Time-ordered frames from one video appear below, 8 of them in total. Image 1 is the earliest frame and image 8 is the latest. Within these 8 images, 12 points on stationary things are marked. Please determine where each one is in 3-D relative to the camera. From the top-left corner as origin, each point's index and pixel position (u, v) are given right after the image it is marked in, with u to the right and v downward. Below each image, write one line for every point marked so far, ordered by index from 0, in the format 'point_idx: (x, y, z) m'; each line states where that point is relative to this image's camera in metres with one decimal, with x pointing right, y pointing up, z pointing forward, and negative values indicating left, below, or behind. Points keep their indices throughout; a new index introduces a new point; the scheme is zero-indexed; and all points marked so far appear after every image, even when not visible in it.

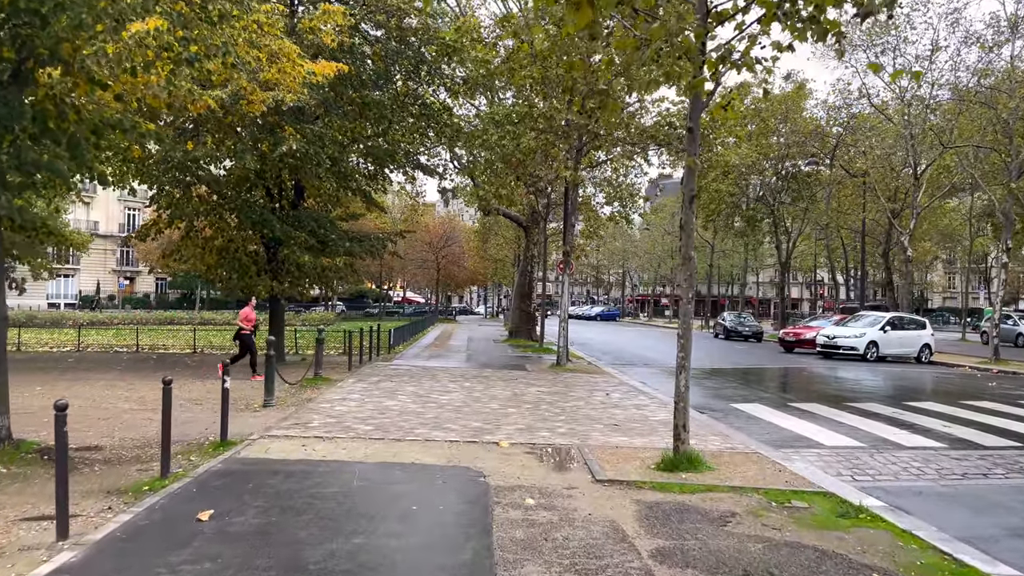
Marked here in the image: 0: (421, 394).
0: (-1.4, -1.6, +12.4) m
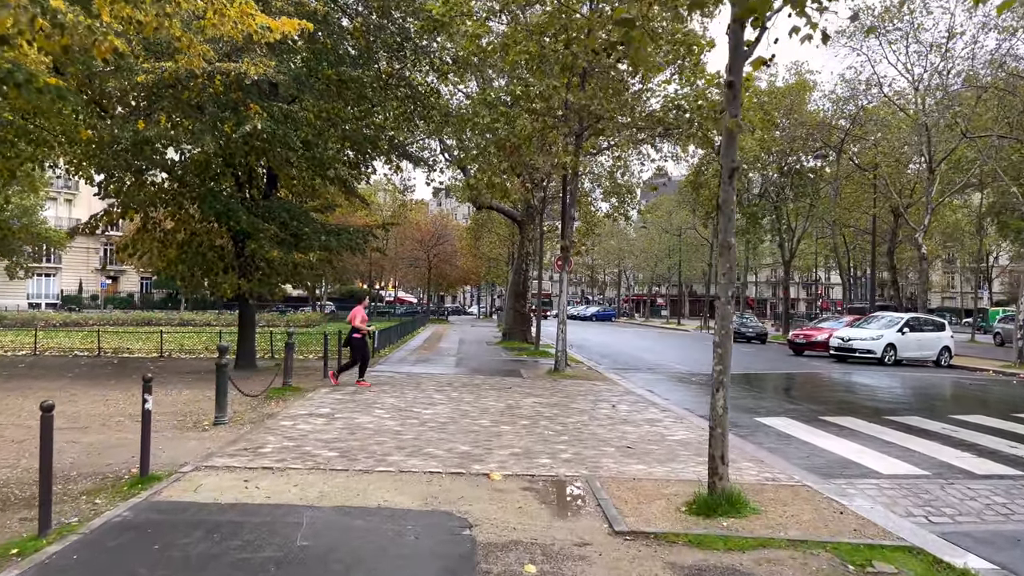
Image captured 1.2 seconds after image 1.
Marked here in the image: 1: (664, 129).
0: (-1.5, -1.6, +10.8) m
1: (+3.2, +3.2, +16.6) m
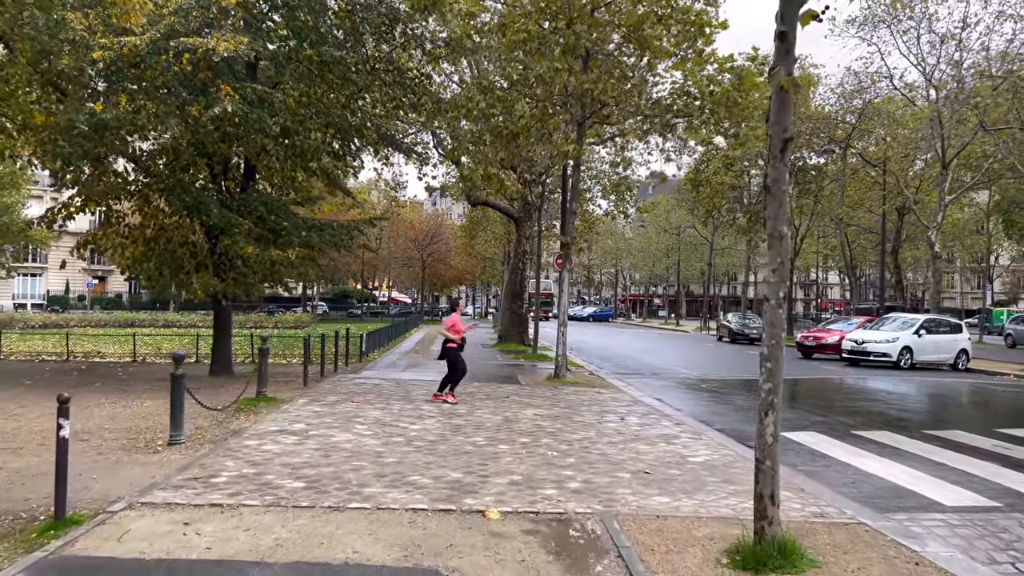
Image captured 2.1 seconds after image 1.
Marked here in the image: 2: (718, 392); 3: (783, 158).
0: (-1.5, -1.6, +9.6) m
1: (+3.1, +3.2, +15.4) m
2: (+3.7, -1.9, +14.5) m
3: (+1.6, +0.8, +4.9) m
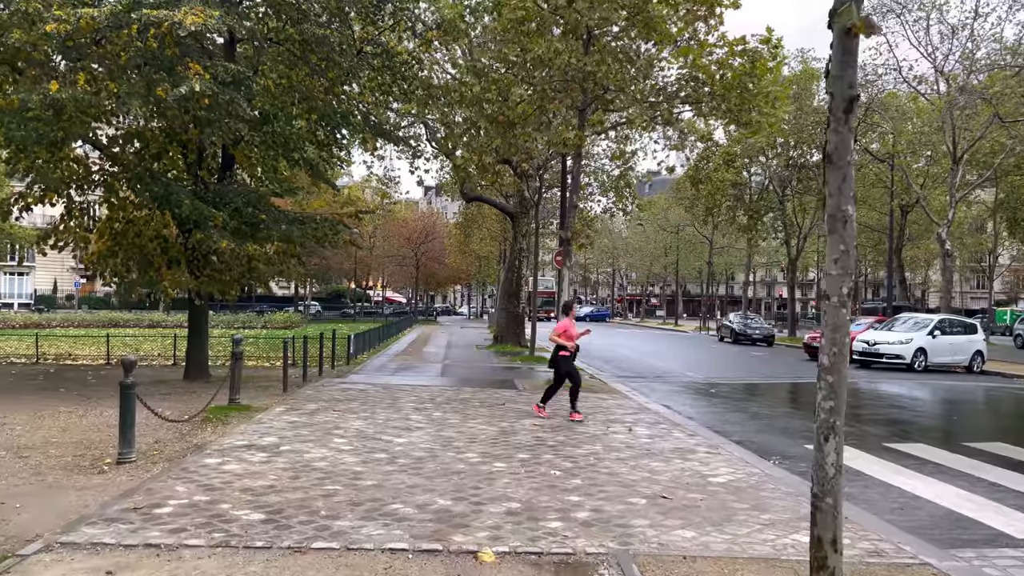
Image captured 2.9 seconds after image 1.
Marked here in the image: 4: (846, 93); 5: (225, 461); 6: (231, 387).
0: (-1.5, -1.6, +8.6) m
1: (+3.1, +3.3, +14.5) m
2: (+3.7, -1.8, +13.6) m
3: (+1.6, +0.8, +3.9) m
4: (+1.6, +1.0, +3.9) m
5: (-2.5, -1.5, +7.1) m
6: (-3.7, -1.3, +10.5) m
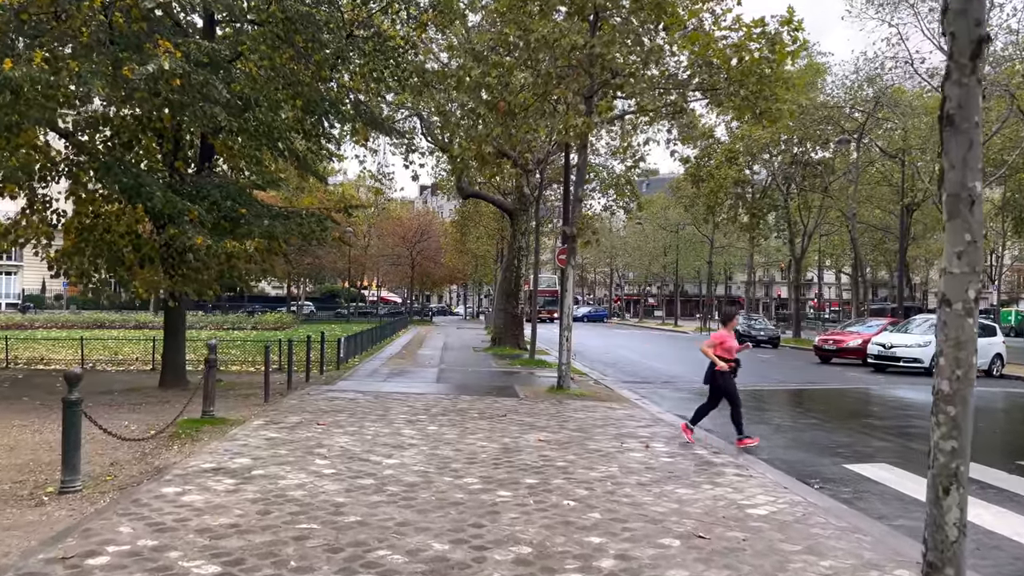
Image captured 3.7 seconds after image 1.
0: (-1.5, -1.6, +7.7) m
1: (+3.1, +3.3, +13.5) m
2: (+3.7, -1.9, +12.6) m
3: (+1.7, +0.8, +3.0) m
4: (+1.7, +1.0, +3.0) m
5: (-2.5, -1.5, +6.1) m
6: (-3.6, -1.3, +9.6) m
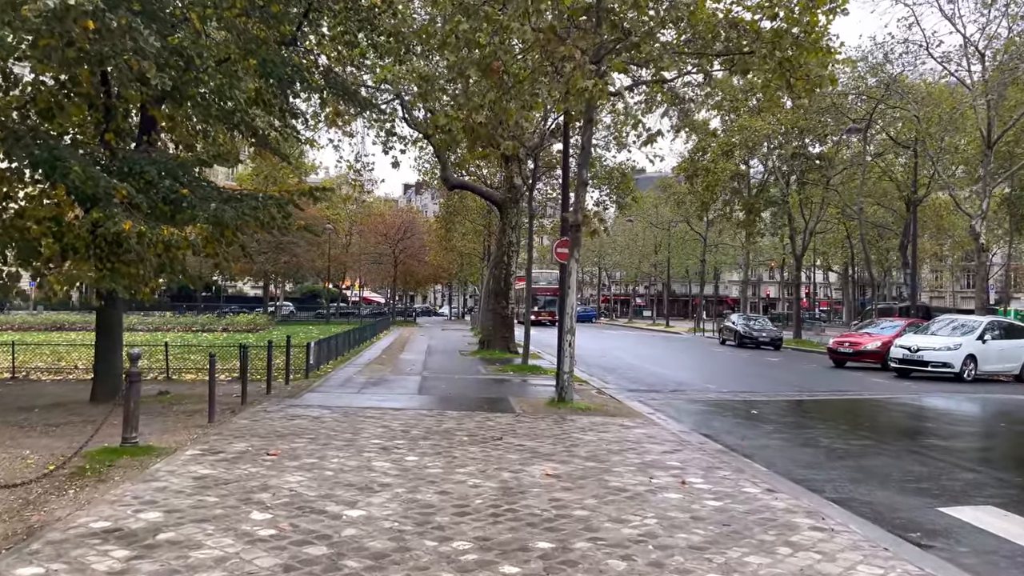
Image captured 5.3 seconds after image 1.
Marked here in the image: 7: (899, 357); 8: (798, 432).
0: (-1.5, -1.5, +5.8) m
1: (+3.0, +3.3, +11.7) m
2: (+3.6, -1.8, +10.9) m
3: (+1.8, +0.9, +1.2) m
4: (+1.8, +1.0, +1.2) m
5: (-2.4, -1.5, +4.3) m
6: (-3.6, -1.3, +7.6) m
7: (+8.9, -1.6, +18.7) m
8: (+3.5, -1.8, +9.9) m
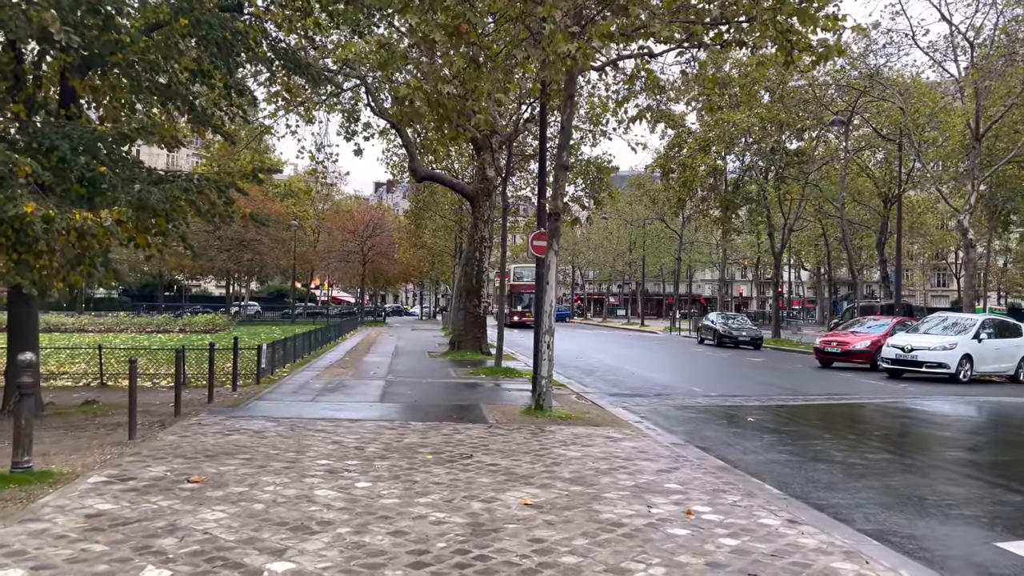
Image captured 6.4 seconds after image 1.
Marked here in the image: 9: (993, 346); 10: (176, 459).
0: (-1.6, -1.5, +4.6) m
1: (+2.6, +3.4, +10.6) m
2: (+3.3, -1.7, +9.8) m
3: (+1.8, +0.9, 0.0) m
4: (+1.8, +1.1, 0.0) m
5: (-2.5, -1.4, +3.0) m
6: (-3.9, -1.2, +6.3) m
7: (+8.3, -1.5, +17.8) m
8: (+3.2, -1.7, +8.9) m
9: (+10.4, -1.2, +17.6) m
10: (-2.9, -1.5, +7.1) m
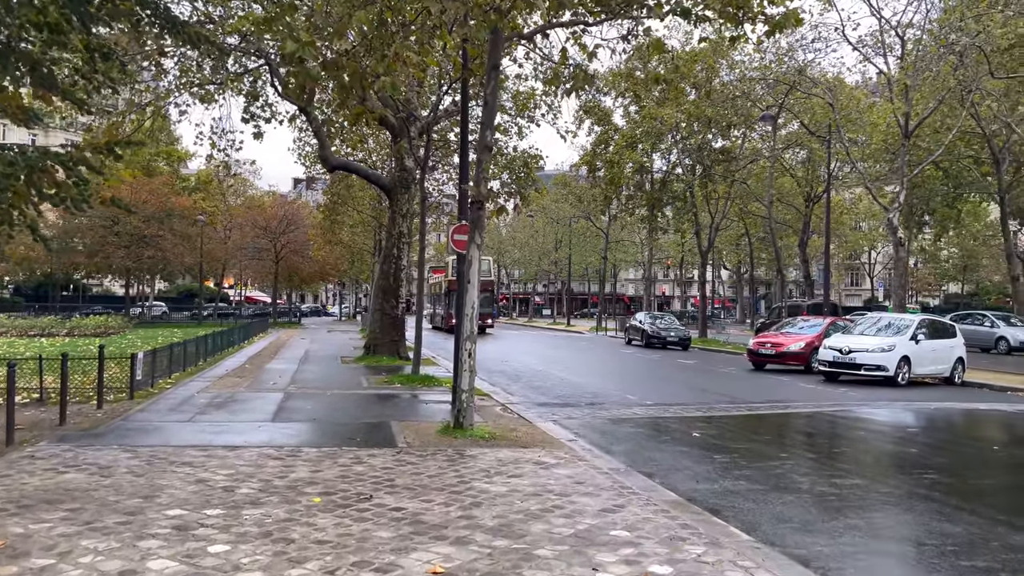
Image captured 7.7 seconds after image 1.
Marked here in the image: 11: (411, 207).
0: (-2.0, -1.5, +3.0) m
1: (+1.6, +3.4, +9.5) m
2: (+2.4, -1.7, +8.7) m
3: (+1.8, +0.9, -1.2) m
4: (+1.8, +1.1, -1.2) m
5: (-2.8, -1.4, +1.4) m
6: (-4.4, -1.2, +4.6) m
7: (+6.7, -1.5, +17.1) m
8: (+2.4, -1.7, +7.7) m
9: (+8.8, -1.2, +17.1) m
10: (-3.5, -1.5, +5.4) m
11: (-2.5, +1.9, +19.8) m
